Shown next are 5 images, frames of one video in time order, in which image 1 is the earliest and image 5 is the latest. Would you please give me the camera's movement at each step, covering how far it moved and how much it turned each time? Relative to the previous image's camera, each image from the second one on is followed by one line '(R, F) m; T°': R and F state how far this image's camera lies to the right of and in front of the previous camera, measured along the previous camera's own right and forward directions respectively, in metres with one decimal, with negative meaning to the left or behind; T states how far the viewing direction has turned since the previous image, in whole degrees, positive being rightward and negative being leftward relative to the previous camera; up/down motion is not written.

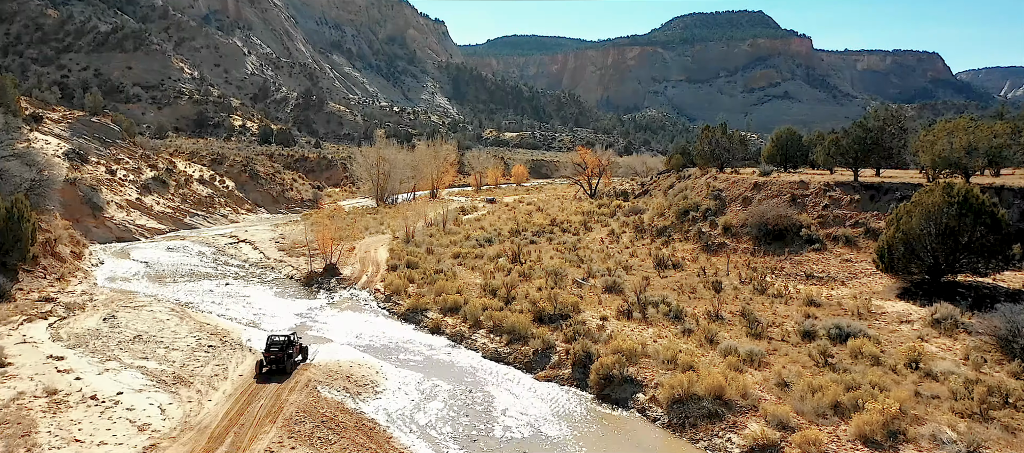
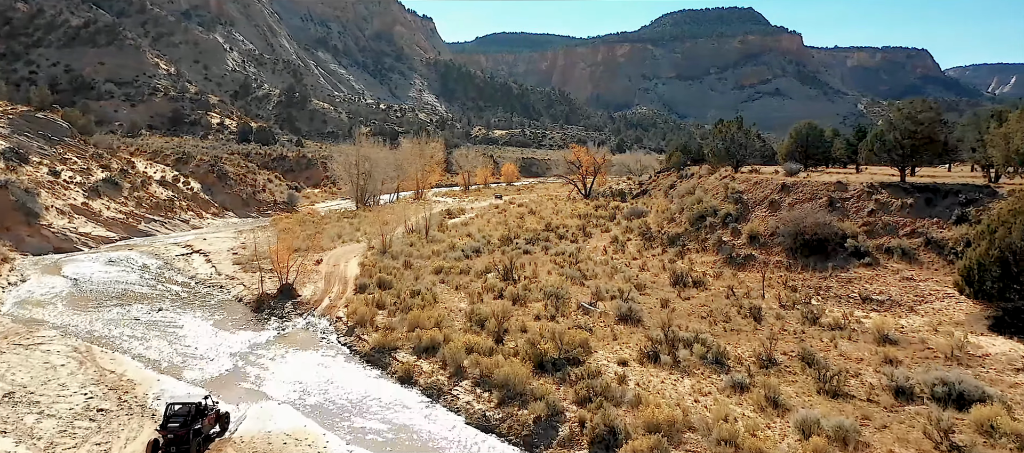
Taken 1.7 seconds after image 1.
(0.0, +3.8) m; +1°
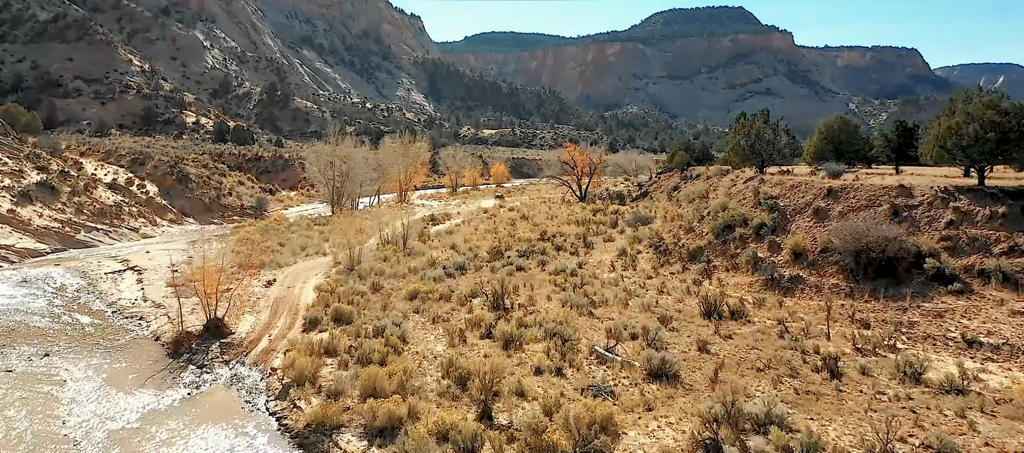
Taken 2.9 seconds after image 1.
(0.0, +4.2) m; +1°
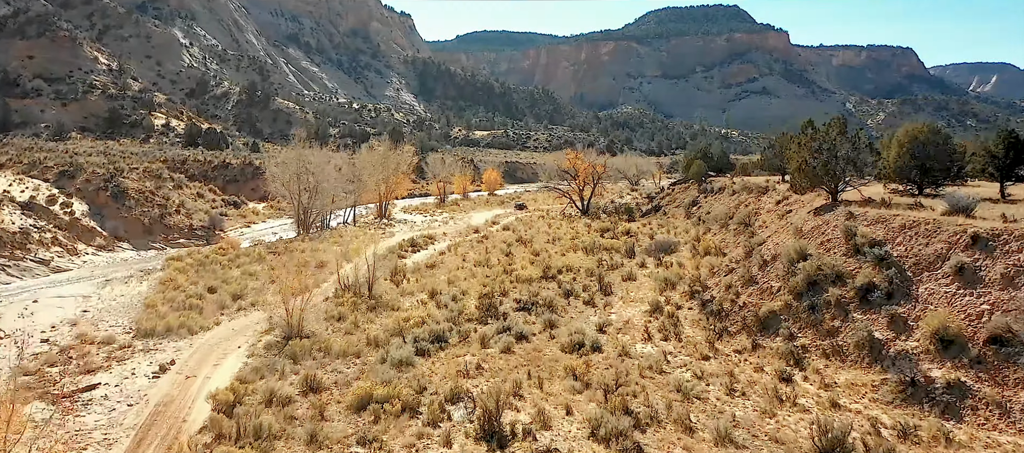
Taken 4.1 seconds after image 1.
(-0.1, +6.3) m; +1°
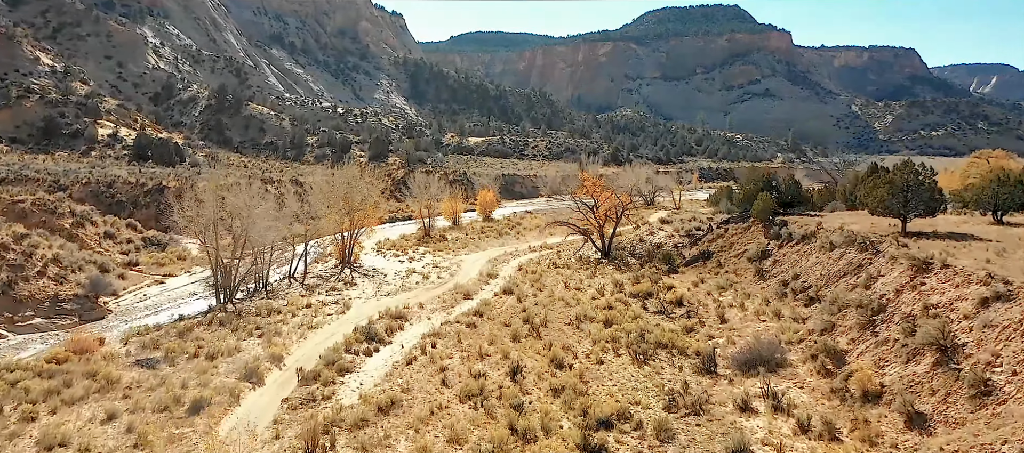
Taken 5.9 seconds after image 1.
(-0.4, +11.6) m; 0°
